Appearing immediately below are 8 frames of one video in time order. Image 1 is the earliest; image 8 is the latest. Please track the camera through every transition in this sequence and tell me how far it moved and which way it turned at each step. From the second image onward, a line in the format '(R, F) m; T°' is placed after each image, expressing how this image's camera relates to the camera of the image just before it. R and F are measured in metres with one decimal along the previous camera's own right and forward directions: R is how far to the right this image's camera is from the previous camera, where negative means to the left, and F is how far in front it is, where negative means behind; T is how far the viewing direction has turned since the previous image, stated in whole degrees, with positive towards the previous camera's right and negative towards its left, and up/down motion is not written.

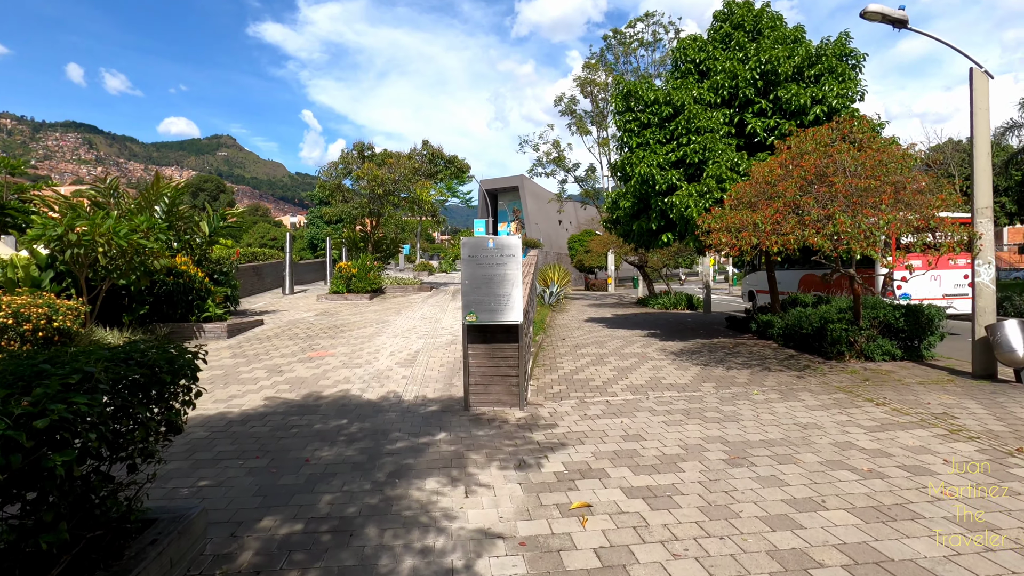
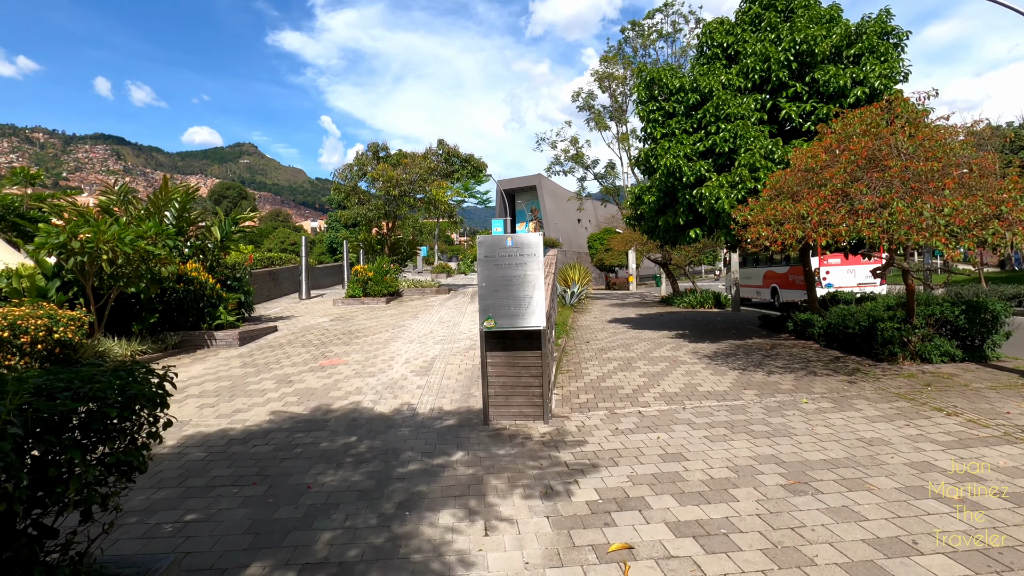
(0.0, +0.6) m; -2°
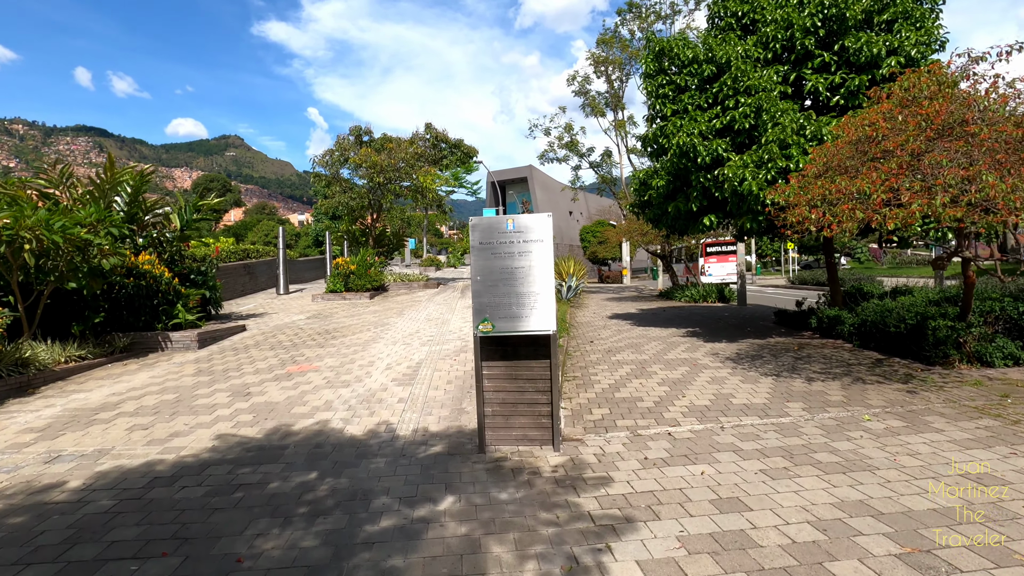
(-0.1, +1.2) m; +1°
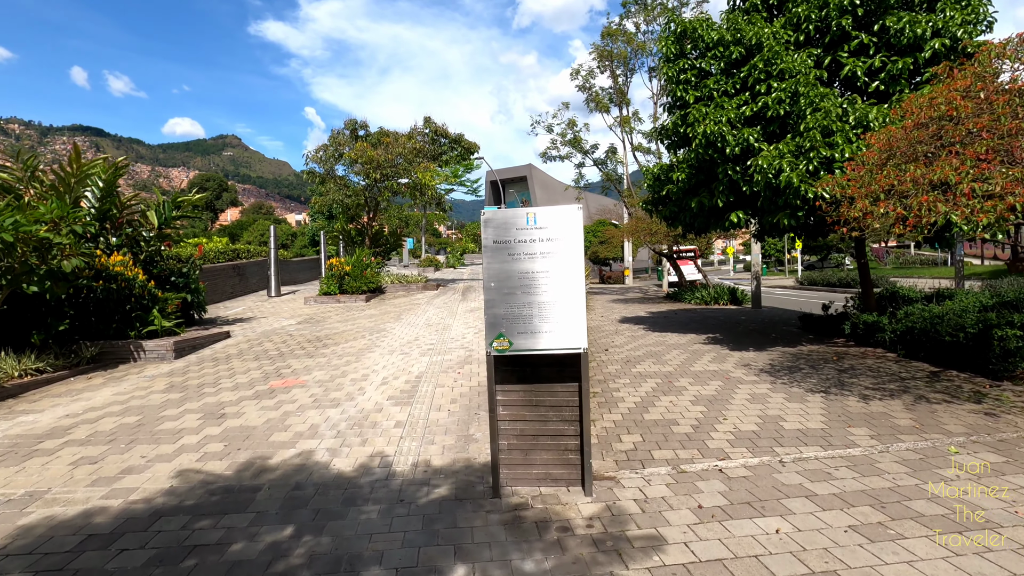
(-0.2, +0.9) m; 0°
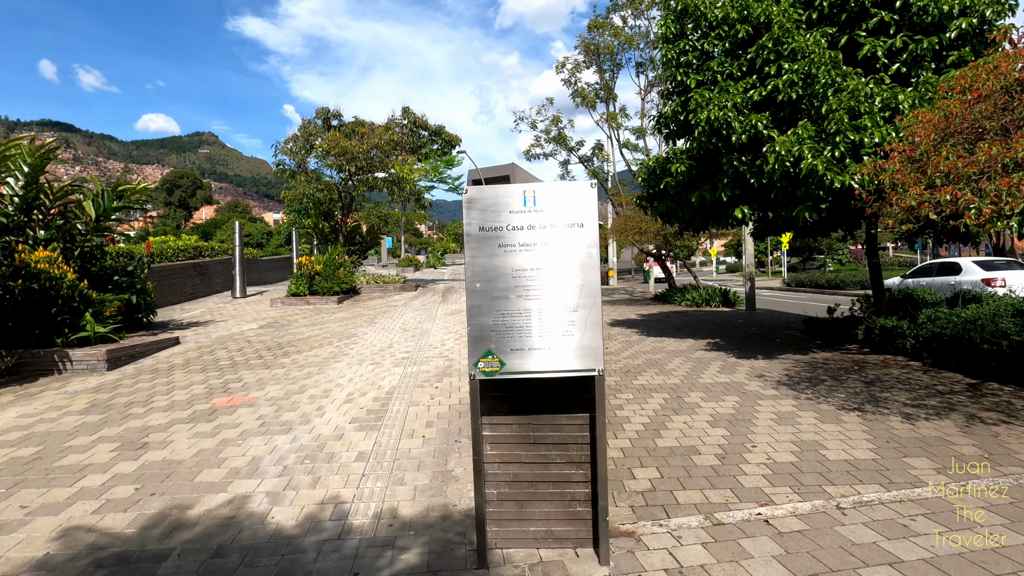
(-0.1, +1.0) m; +2°
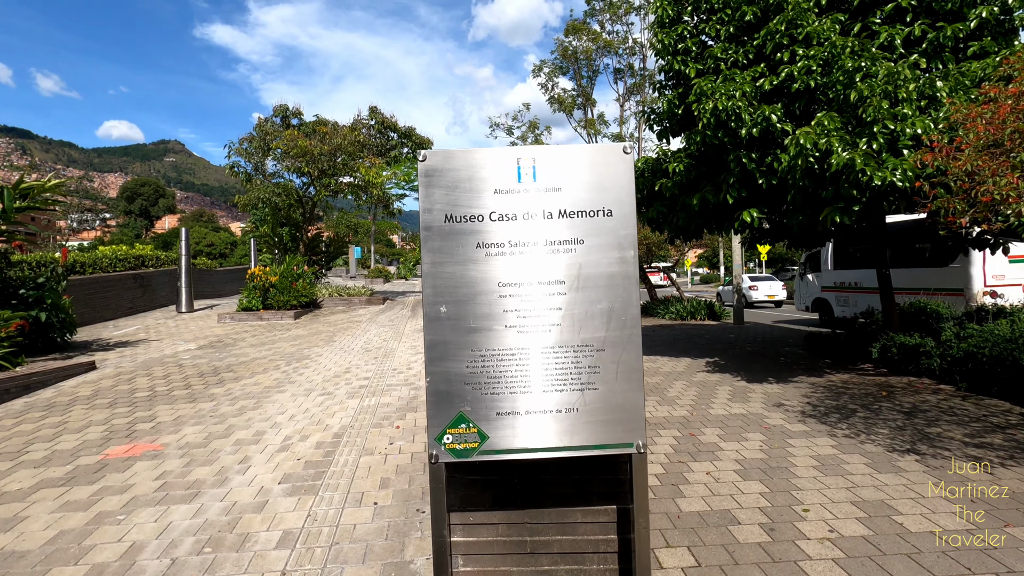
(0.0, +1.2) m; +3°
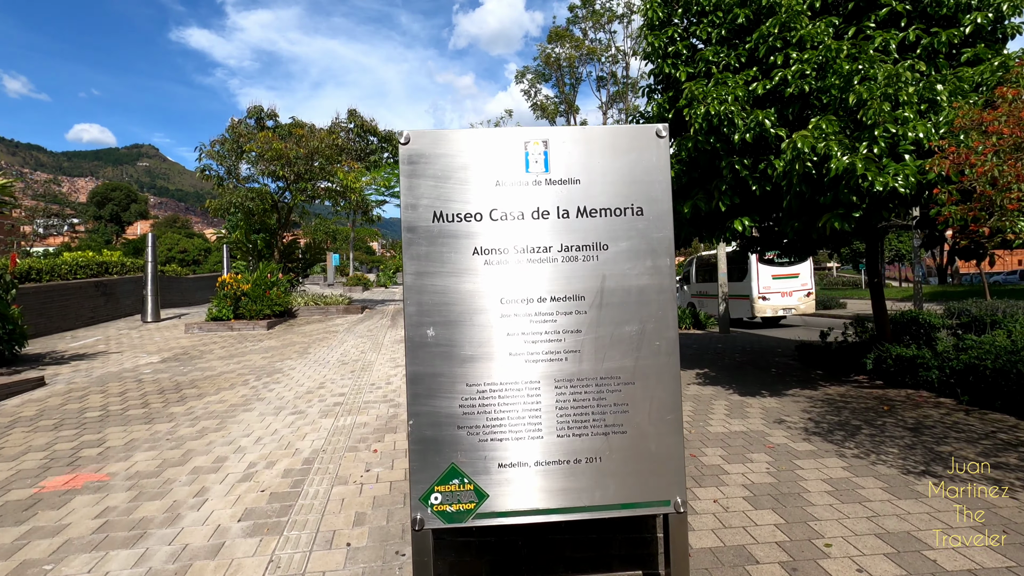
(-0.1, +0.4) m; +2°
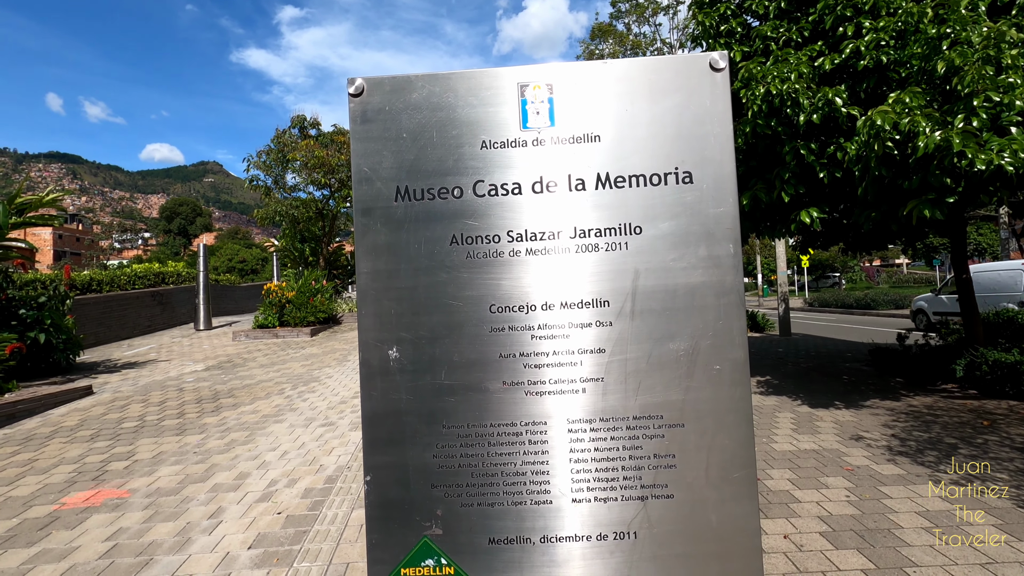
(+0.1, +0.4) m; -5°
